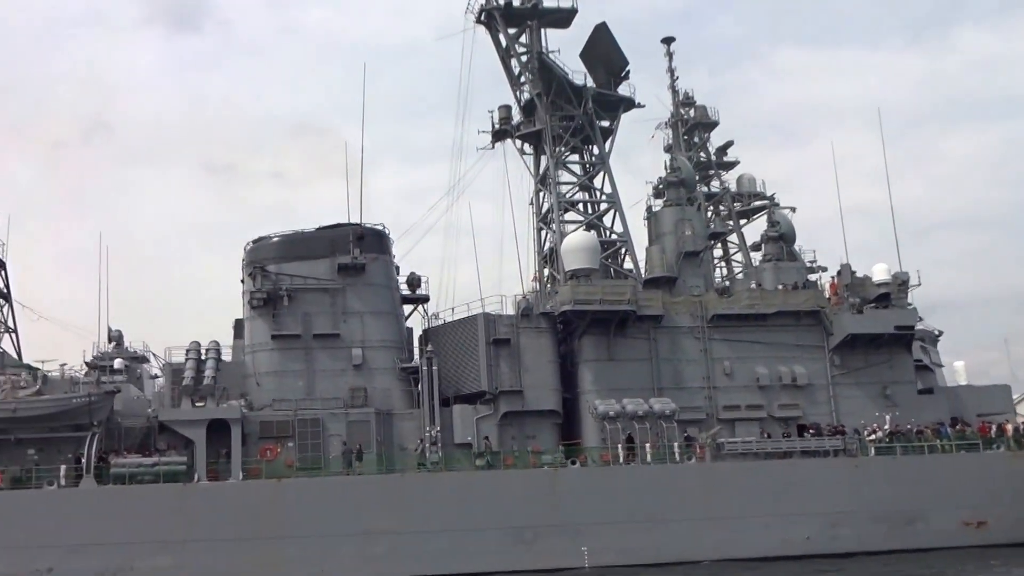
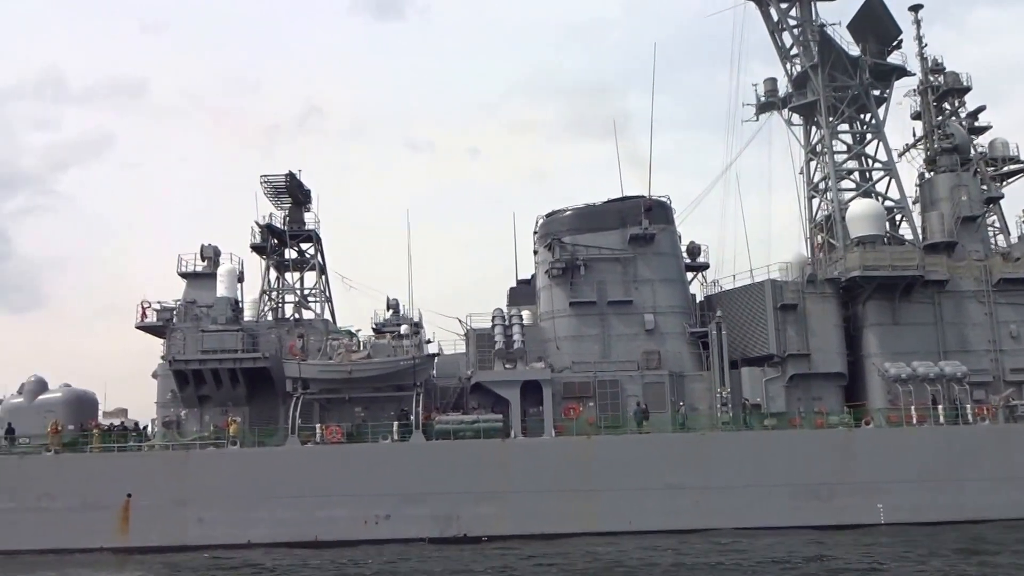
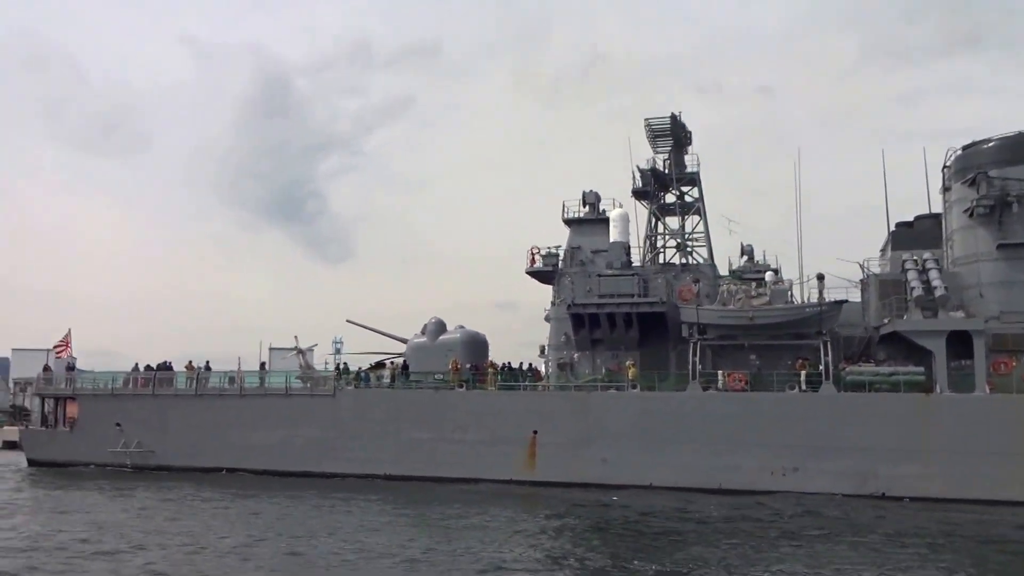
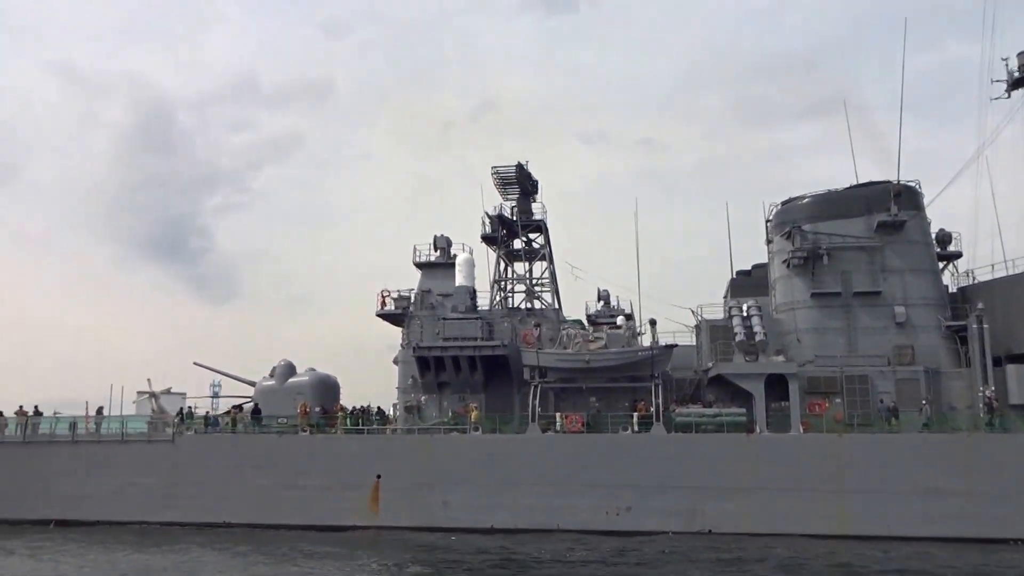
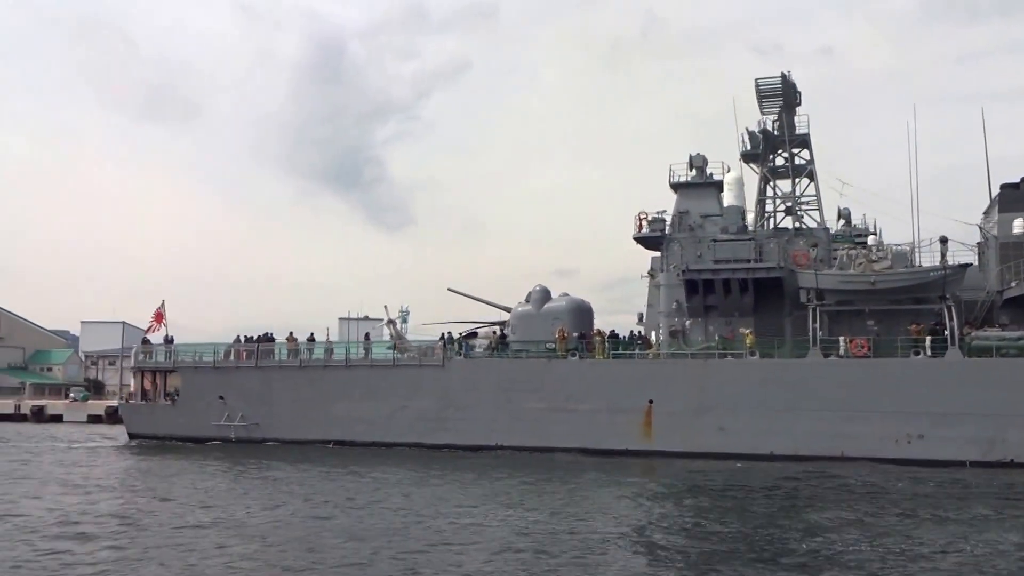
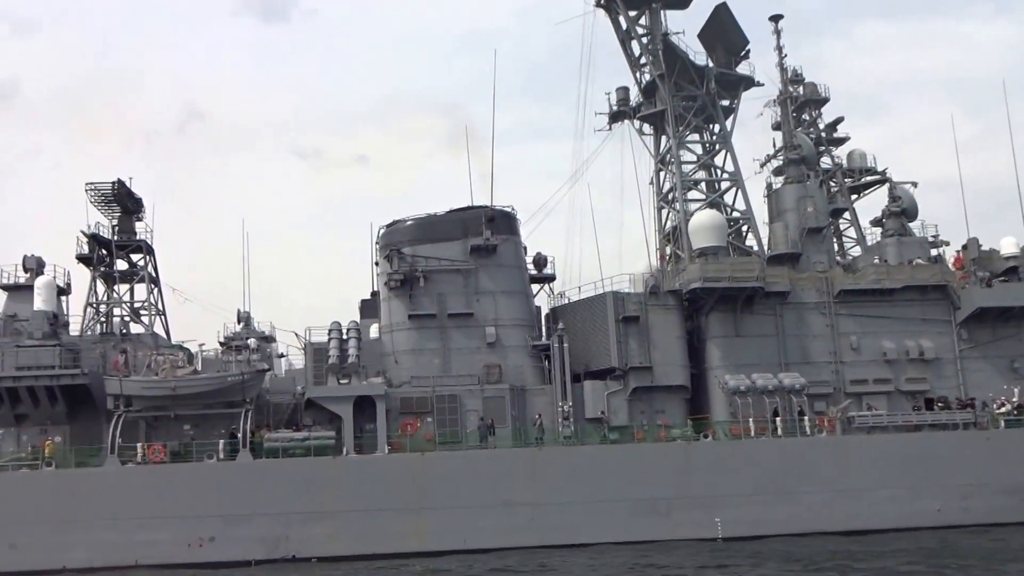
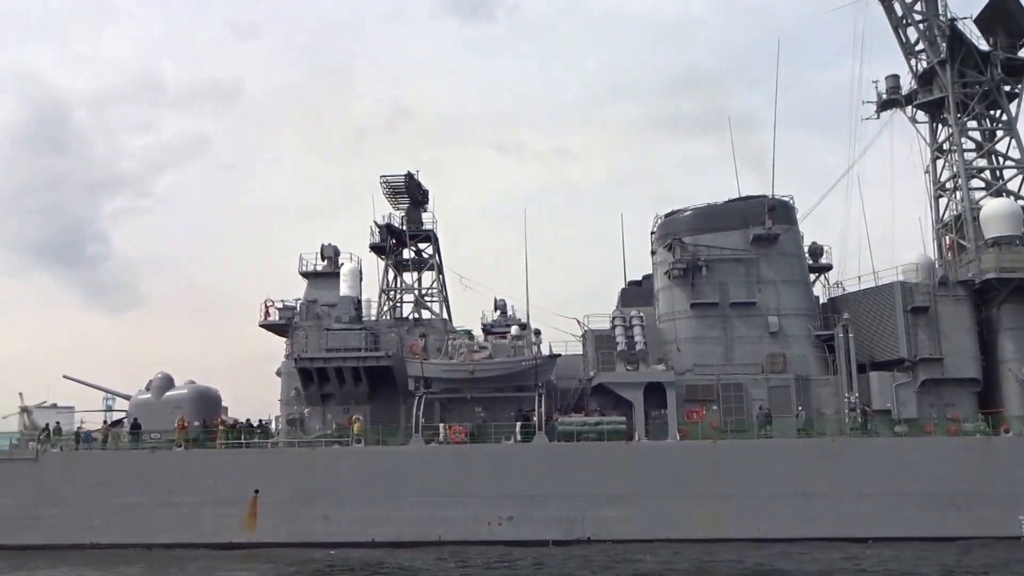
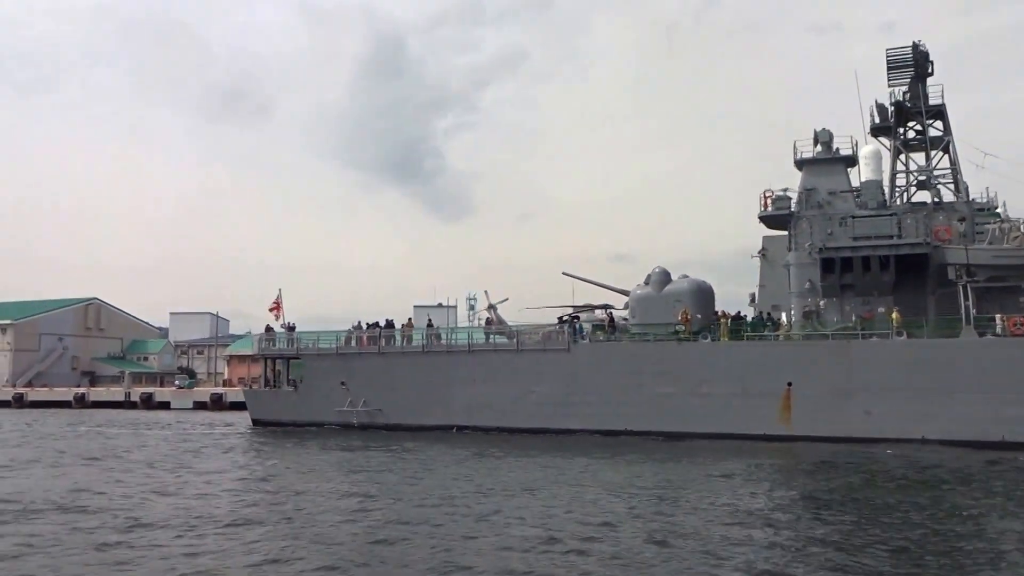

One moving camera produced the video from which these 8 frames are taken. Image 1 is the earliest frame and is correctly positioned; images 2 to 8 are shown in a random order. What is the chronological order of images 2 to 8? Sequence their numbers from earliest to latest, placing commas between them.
6, 2, 7, 4, 3, 5, 8
